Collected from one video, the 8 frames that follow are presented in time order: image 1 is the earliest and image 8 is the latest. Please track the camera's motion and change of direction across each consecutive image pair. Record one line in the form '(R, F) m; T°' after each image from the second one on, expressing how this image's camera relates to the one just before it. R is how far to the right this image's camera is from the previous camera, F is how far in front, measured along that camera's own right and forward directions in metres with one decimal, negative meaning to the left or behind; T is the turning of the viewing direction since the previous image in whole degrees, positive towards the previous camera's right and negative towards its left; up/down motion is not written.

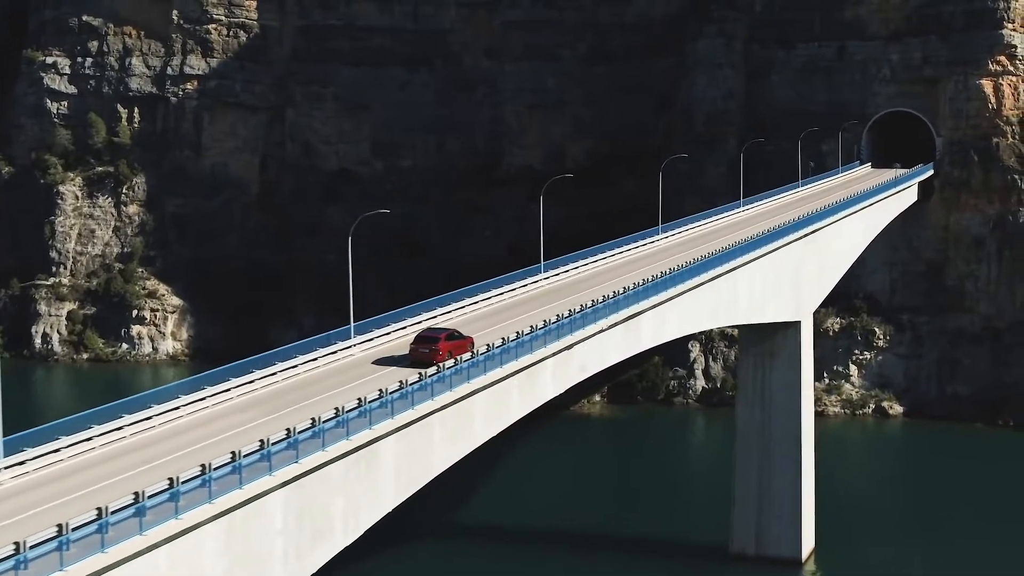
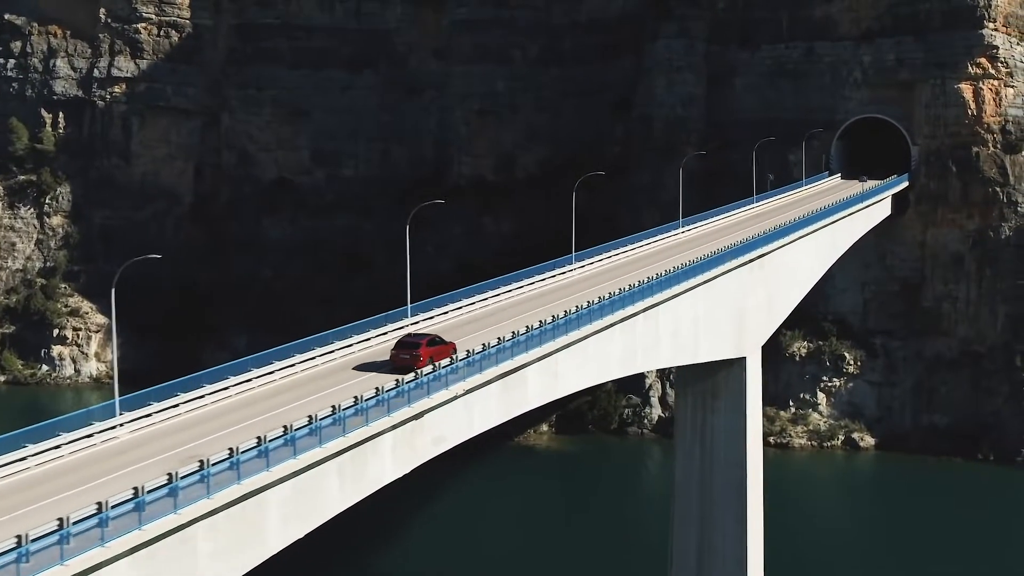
(+1.9, +4.6) m; 0°
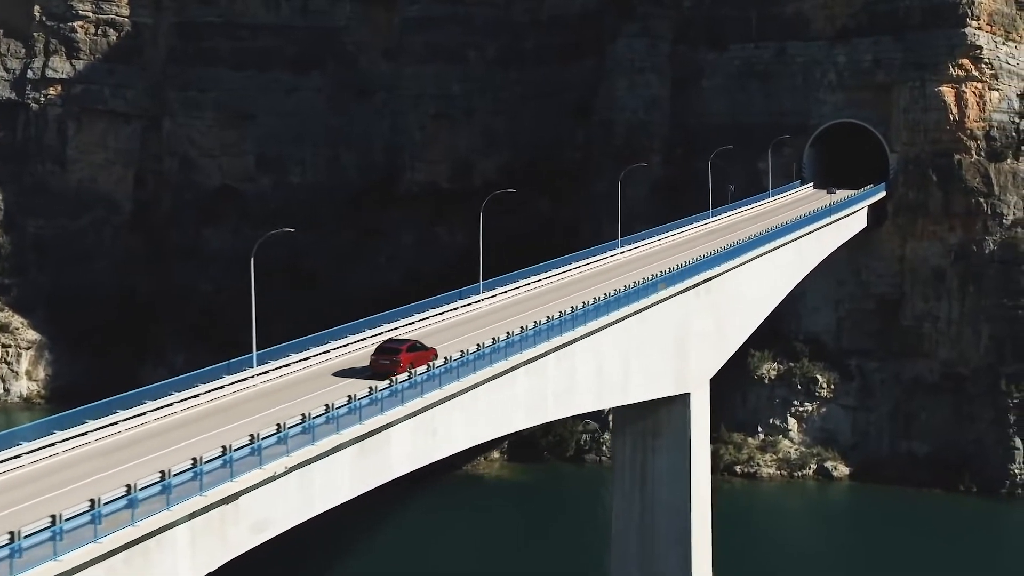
(+1.6, +3.8) m; 0°
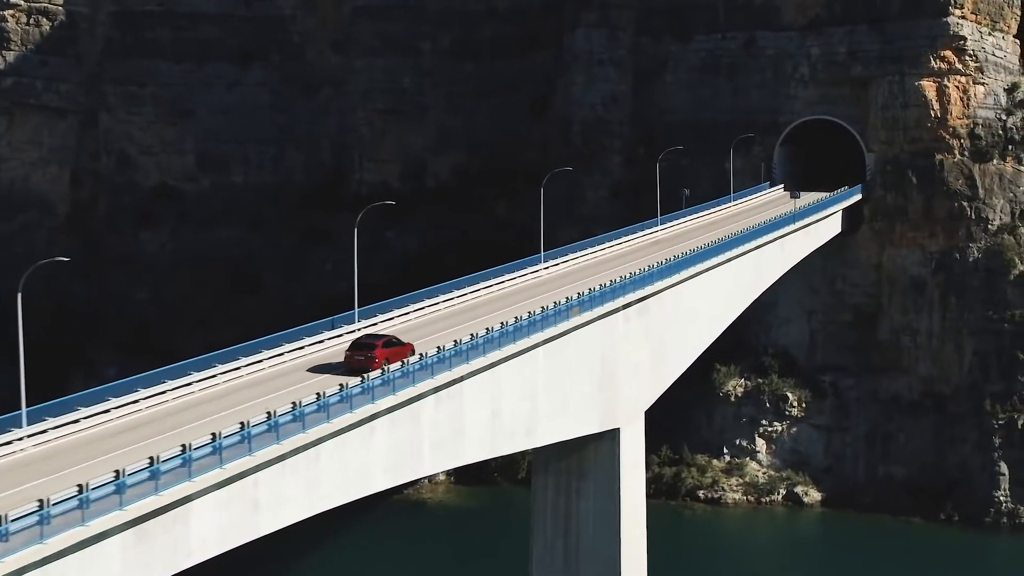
(+1.7, +3.8) m; 0°
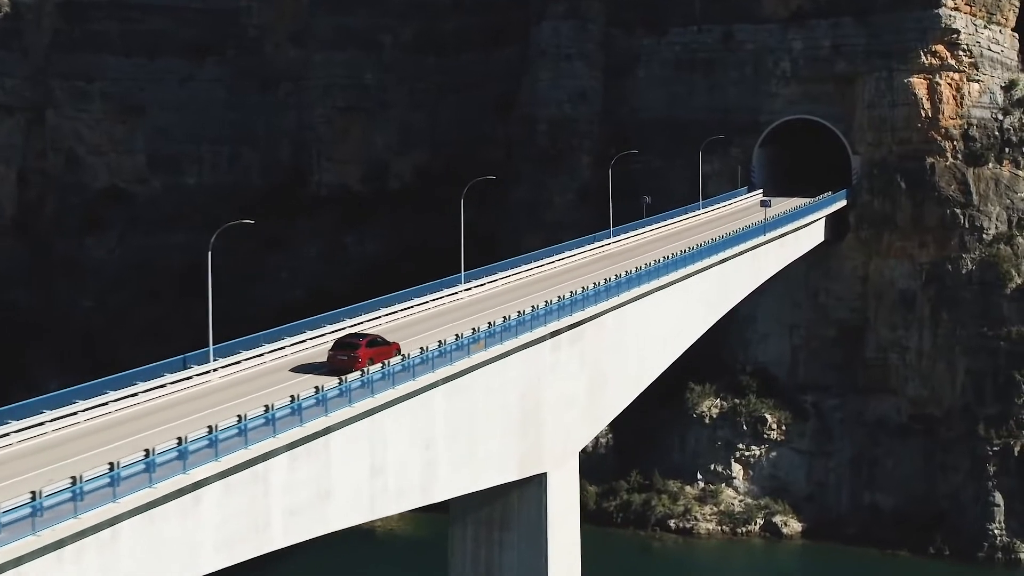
(+1.5, +3.4) m; -1°
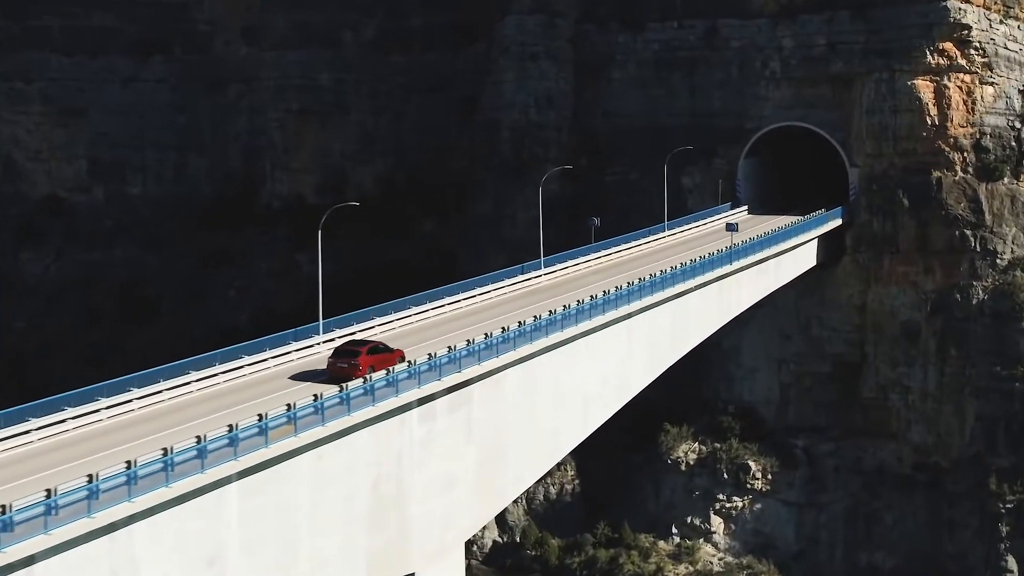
(+2.2, +5.0) m; -2°
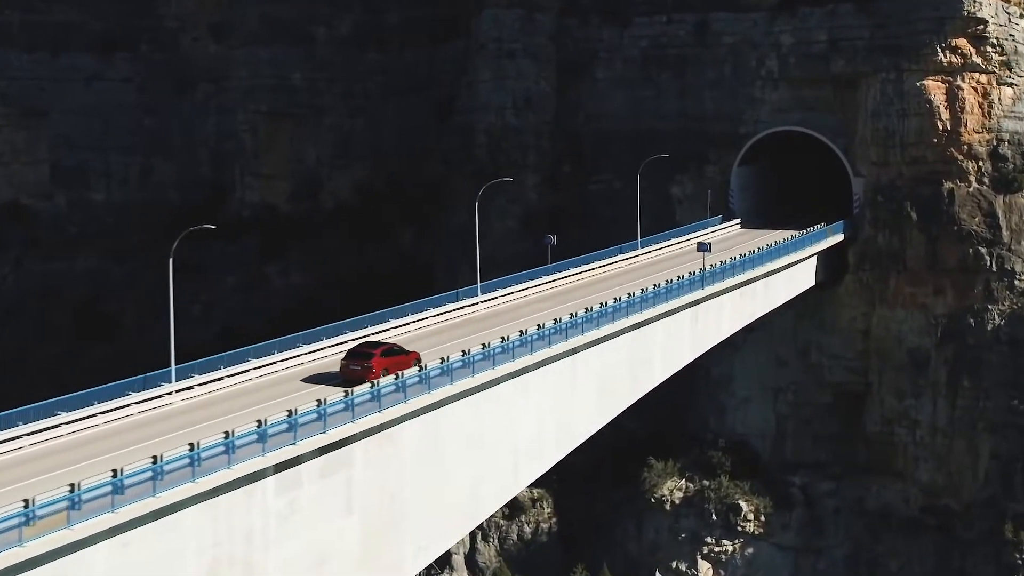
(+1.6, +3.5) m; -2°
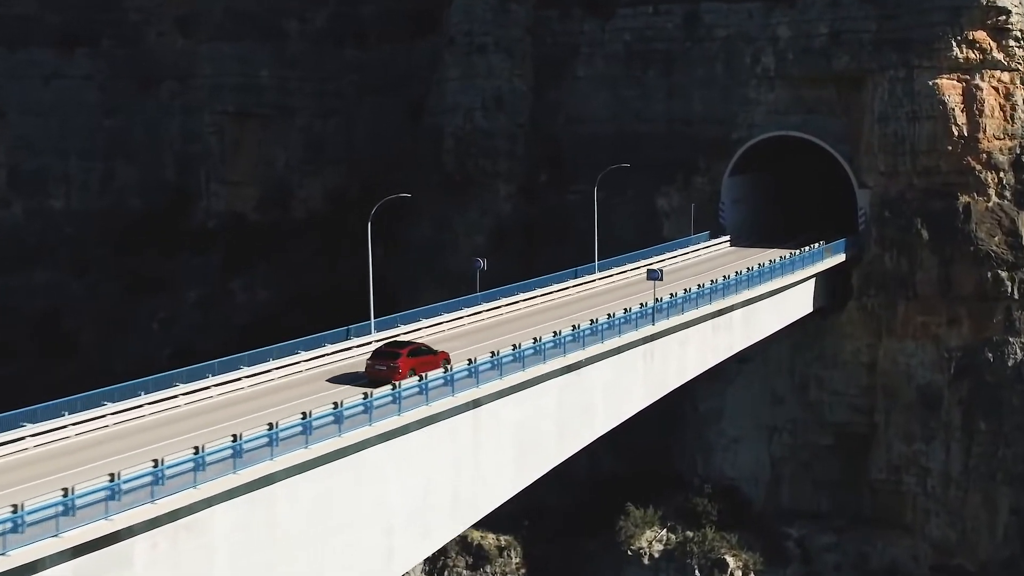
(+2.1, +4.0) m; -2°
